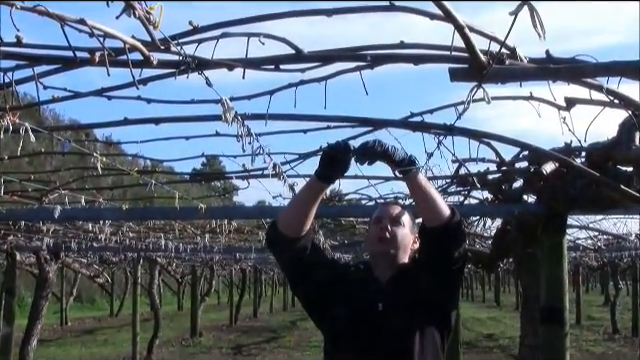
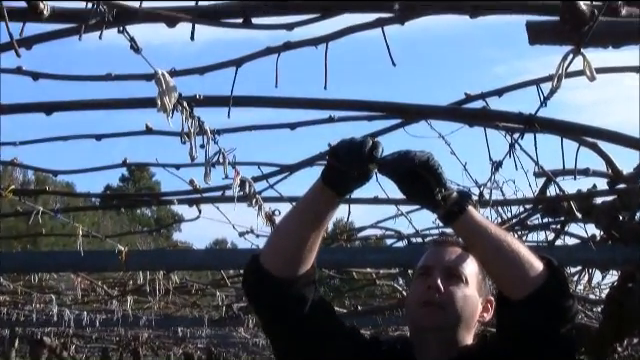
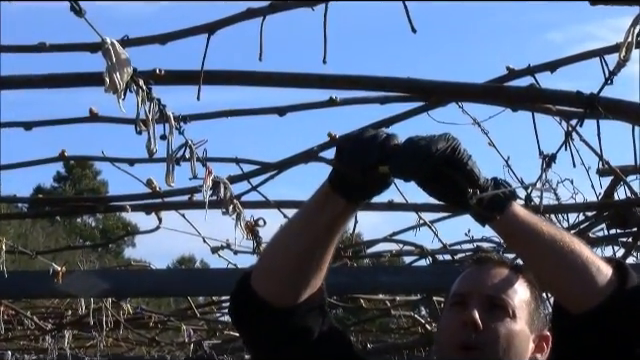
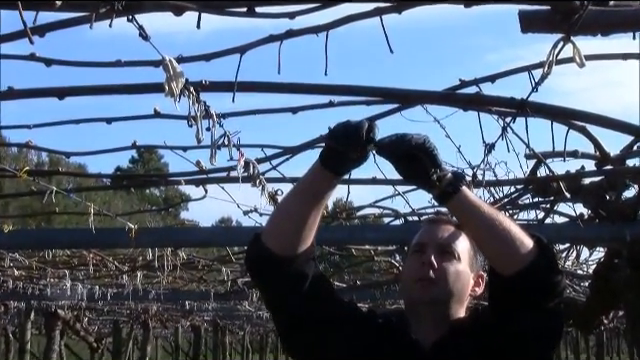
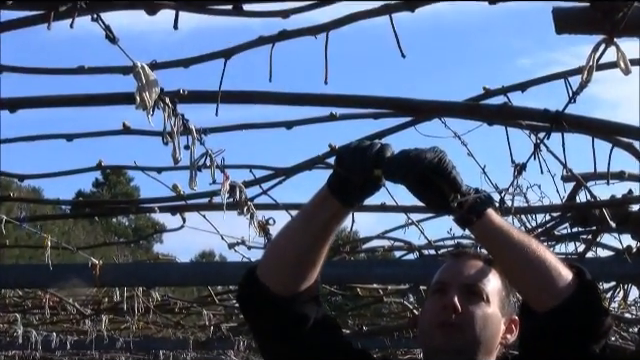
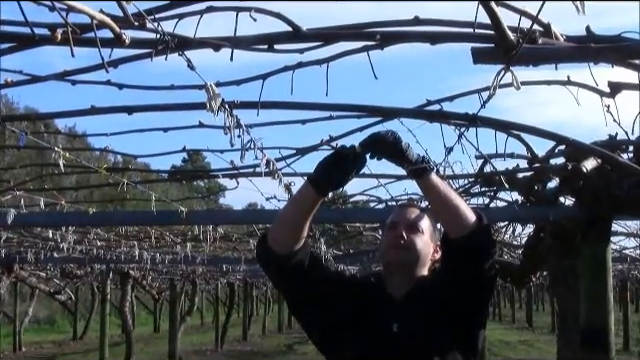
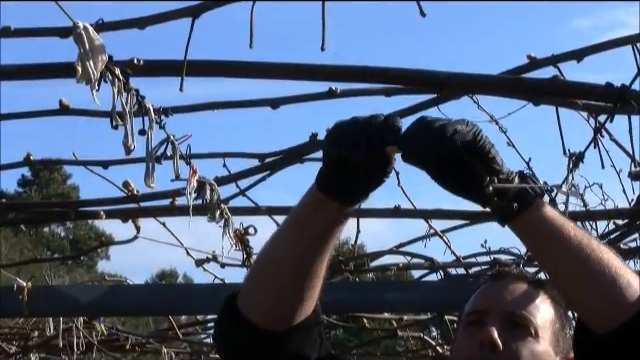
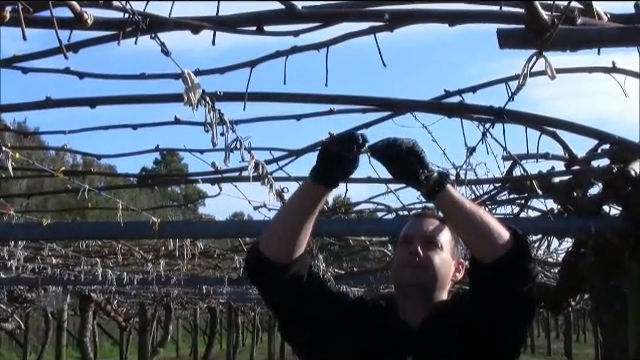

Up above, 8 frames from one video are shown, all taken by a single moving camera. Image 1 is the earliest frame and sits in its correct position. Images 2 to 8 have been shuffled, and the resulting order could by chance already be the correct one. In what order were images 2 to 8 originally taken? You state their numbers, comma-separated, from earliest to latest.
6, 8, 4, 2, 5, 3, 7
